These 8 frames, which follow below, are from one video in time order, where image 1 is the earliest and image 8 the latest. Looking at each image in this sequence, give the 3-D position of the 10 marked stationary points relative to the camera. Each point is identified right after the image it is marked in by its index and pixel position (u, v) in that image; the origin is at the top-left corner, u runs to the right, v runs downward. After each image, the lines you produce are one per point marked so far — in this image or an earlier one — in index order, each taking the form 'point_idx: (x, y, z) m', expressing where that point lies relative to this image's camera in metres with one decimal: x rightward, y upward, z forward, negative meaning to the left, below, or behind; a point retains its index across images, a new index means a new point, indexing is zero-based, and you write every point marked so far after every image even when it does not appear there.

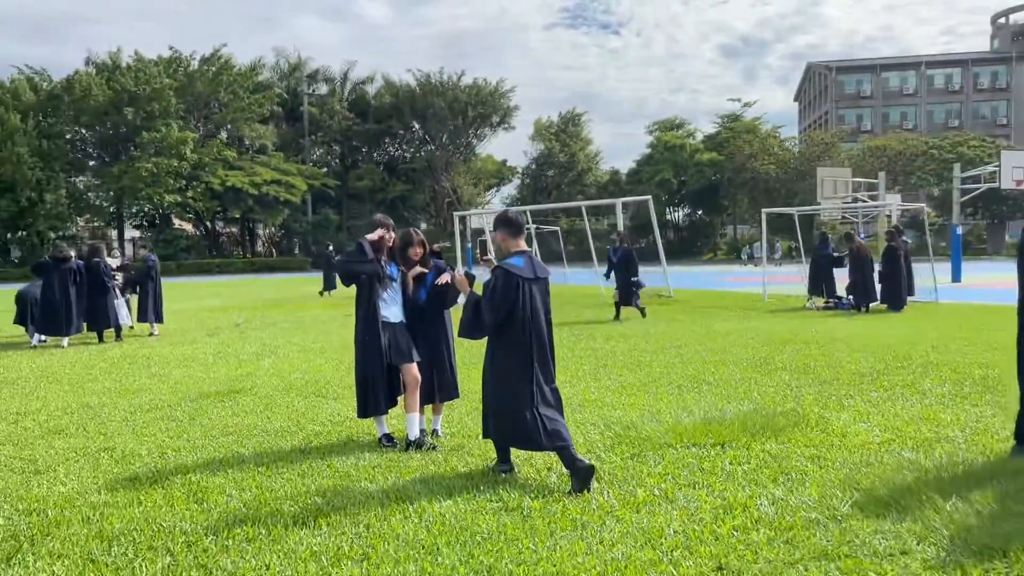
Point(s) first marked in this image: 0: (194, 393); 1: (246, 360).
0: (-2.8, -0.9, +7.5) m
1: (-3.0, -0.8, +9.5) m
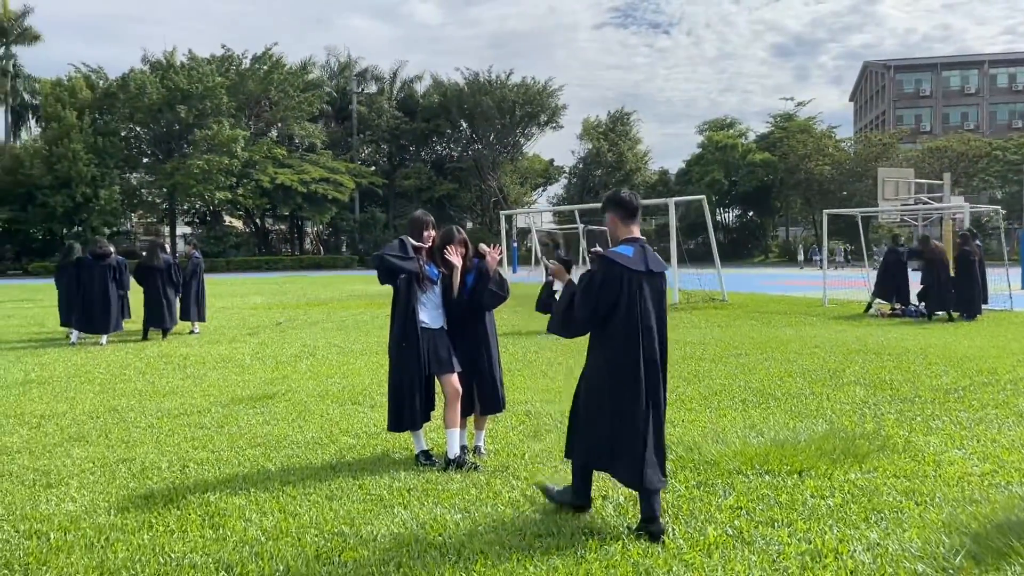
0: (-2.4, -0.9, +7.1) m
1: (-2.5, -0.8, +9.2) m
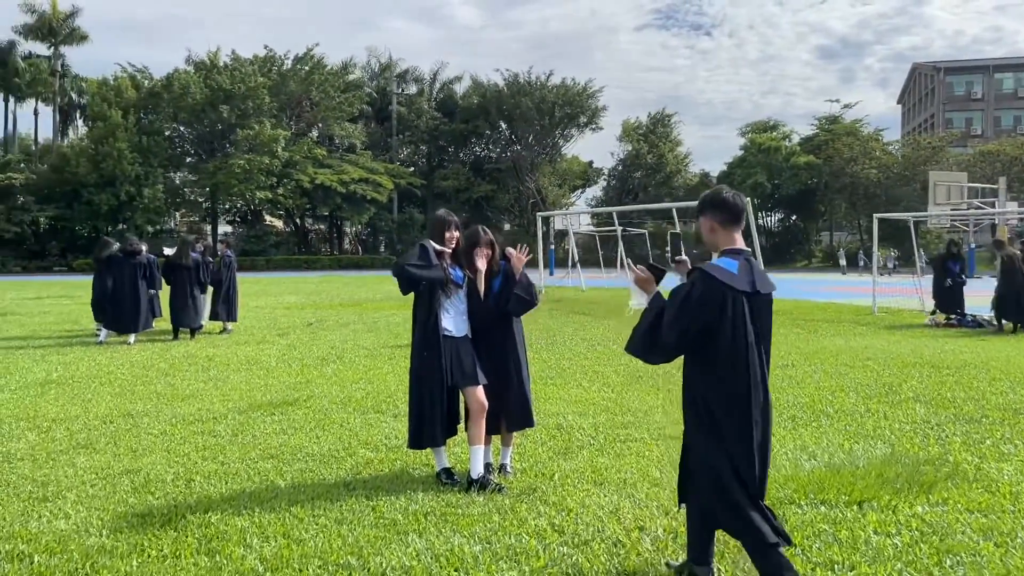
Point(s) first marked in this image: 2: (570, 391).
0: (-2.1, -0.9, +6.8) m
1: (-2.1, -0.8, +8.9) m
2: (+0.5, -0.9, +7.2) m
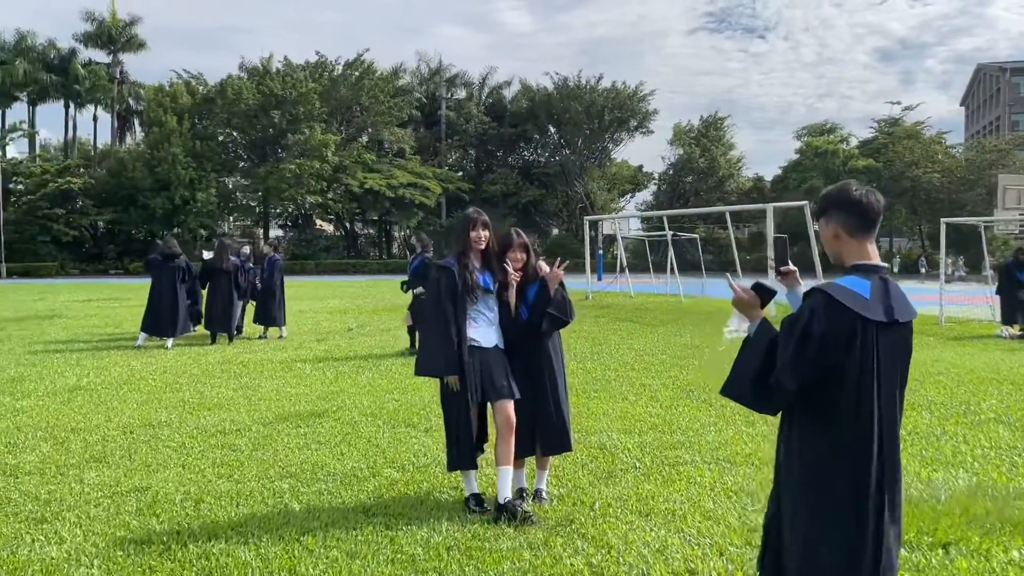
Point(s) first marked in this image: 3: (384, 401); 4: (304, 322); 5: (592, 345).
0: (-1.8, -1.0, +6.5) m
1: (-1.7, -0.9, +8.5) m
2: (+0.8, -0.9, +6.8) m
3: (-1.1, -0.9, +7.0) m
4: (-3.6, -0.6, +14.5) m
5: (+1.0, -0.7, +10.7) m
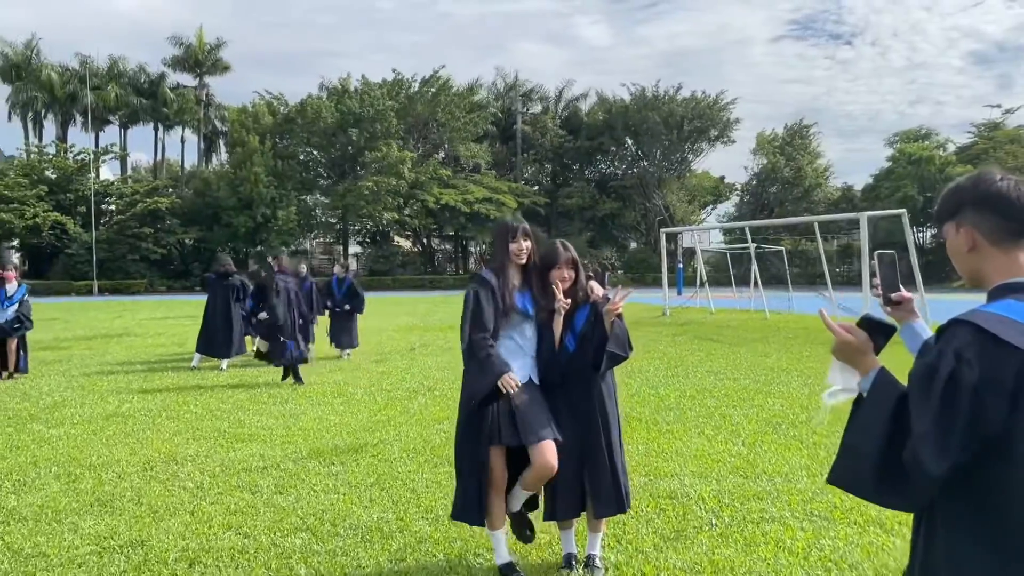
0: (-1.4, -1.1, +5.9) m
1: (-1.1, -1.1, +8.0) m
2: (+1.3, -1.1, +6.0) m
3: (-0.6, -1.1, +6.4) m
4: (-2.4, -0.9, +14.1) m
5: (+1.8, -0.9, +9.8) m
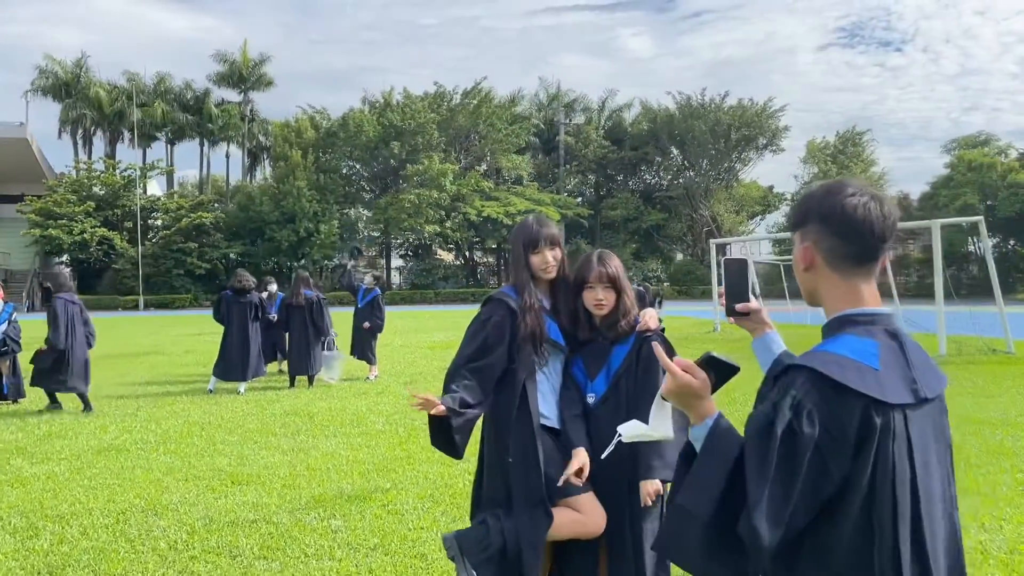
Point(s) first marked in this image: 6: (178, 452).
0: (-1.2, -1.2, +5.1) m
1: (-0.8, -1.2, +7.1) m
2: (+1.5, -1.2, +5.0) m
3: (-0.4, -1.2, +5.5) m
4: (-1.8, -1.1, +13.4) m
5: (+2.2, -1.1, +8.9) m
6: (-2.6, -1.2, +6.4) m
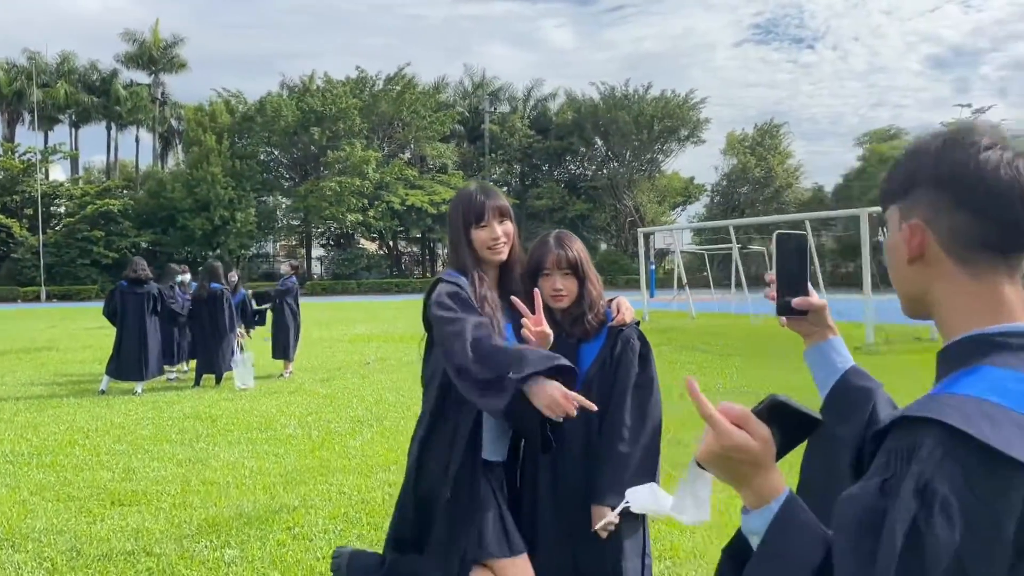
0: (-1.6, -1.2, +4.4) m
1: (-1.4, -1.1, +6.5) m
2: (+1.1, -1.1, +4.6) m
3: (-0.8, -1.2, +4.9) m
4: (-2.9, -1.0, +12.6) m
5: (+1.5, -1.0, +8.5) m
6: (-3.1, -1.2, +5.6) m
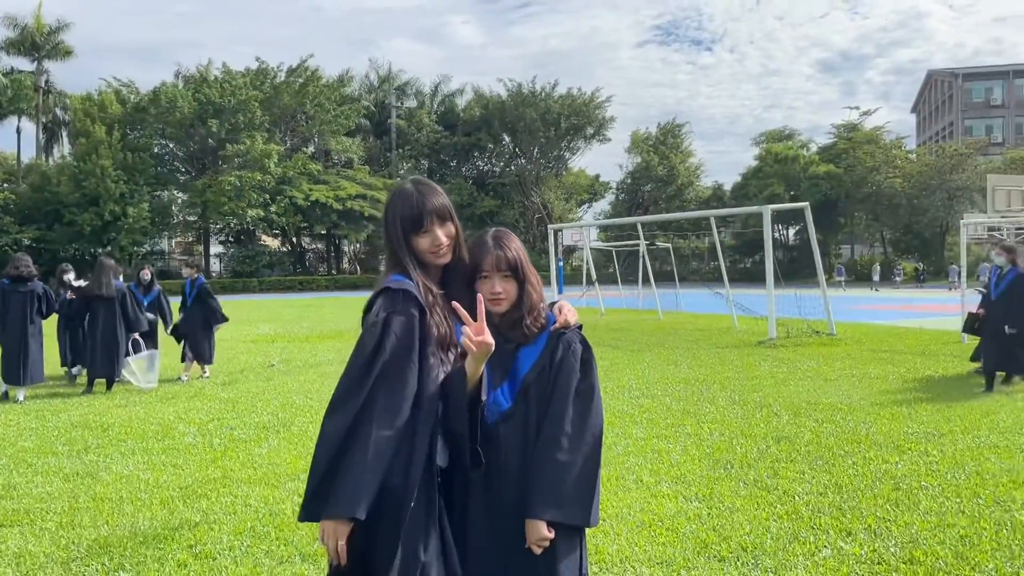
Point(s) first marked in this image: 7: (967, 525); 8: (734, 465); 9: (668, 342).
0: (-2.0, -1.2, +4.1) m
1: (-2.0, -1.1, +6.1) m
2: (+0.6, -1.1, +4.5) m
3: (-1.3, -1.2, +4.6) m
4: (-4.2, -1.0, +12.0) m
5: (+0.6, -1.0, +8.4) m
6: (-3.6, -1.2, +5.1) m
7: (+2.3, -1.1, +4.0) m
8: (+1.4, -1.1, +5.2) m
9: (+2.3, -0.8, +12.5) m
